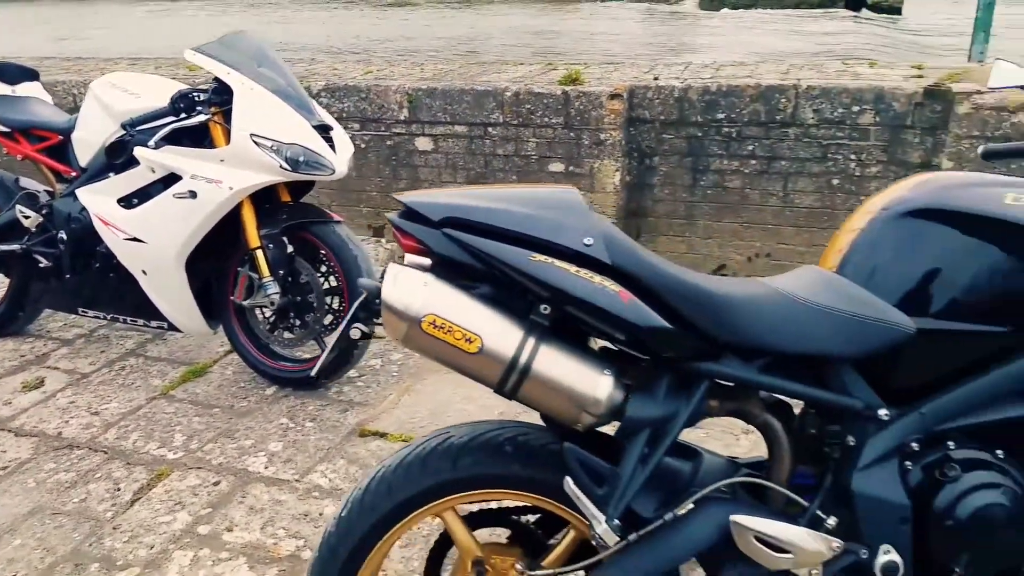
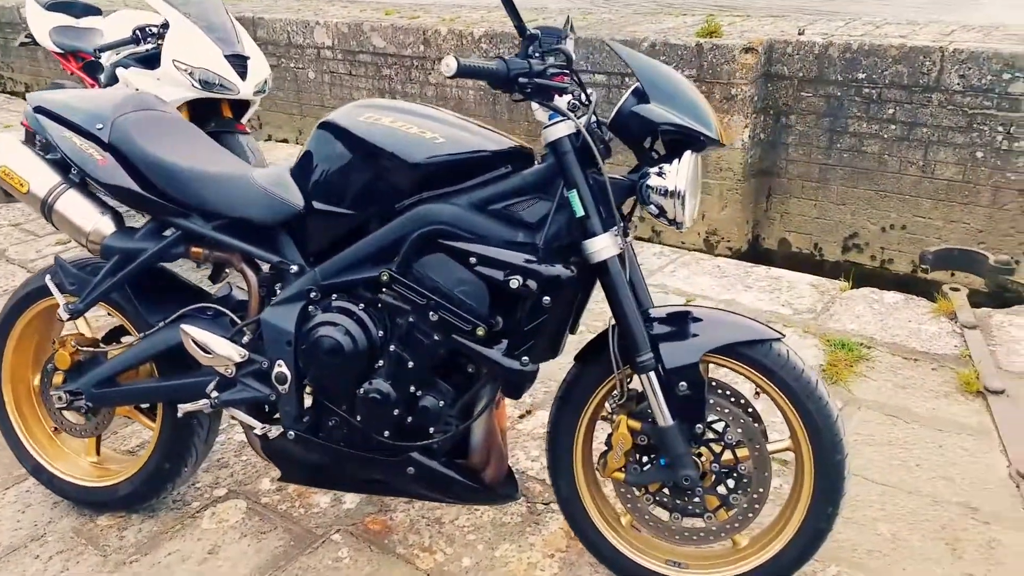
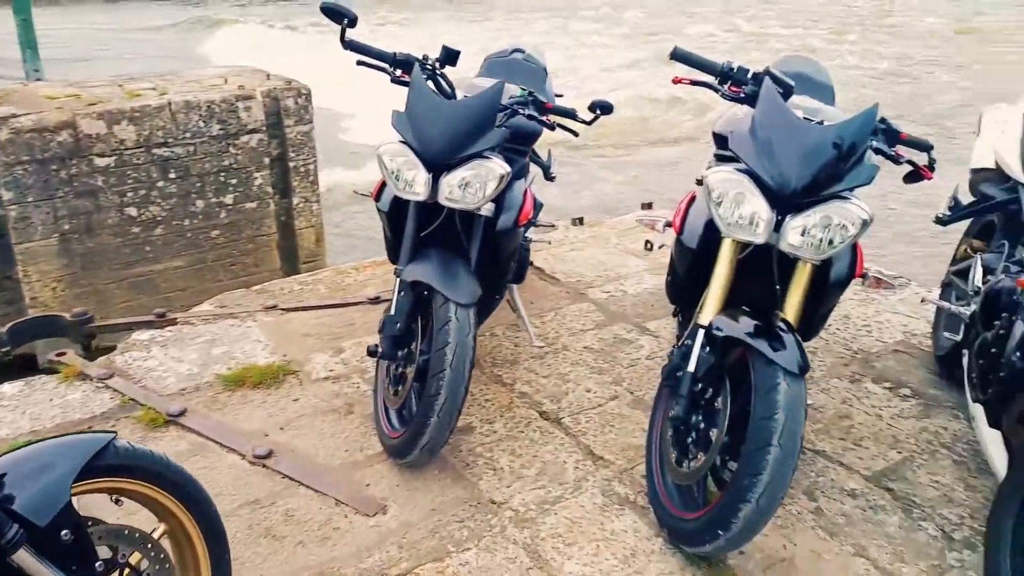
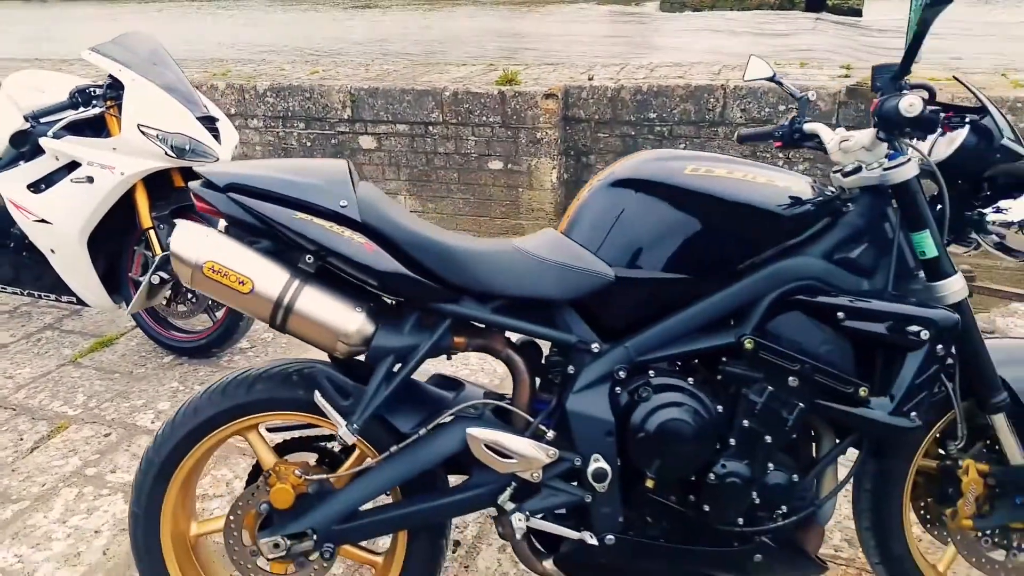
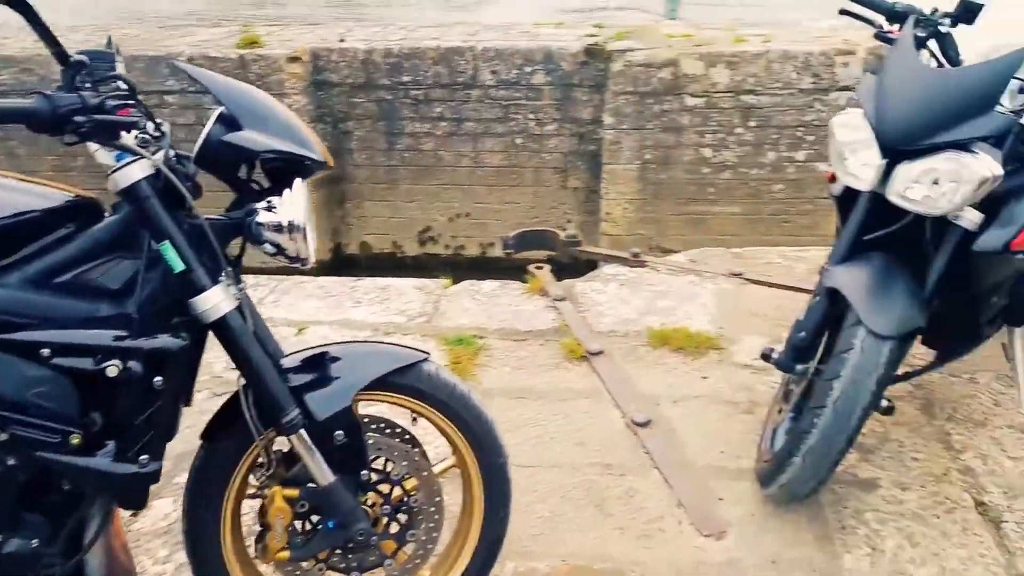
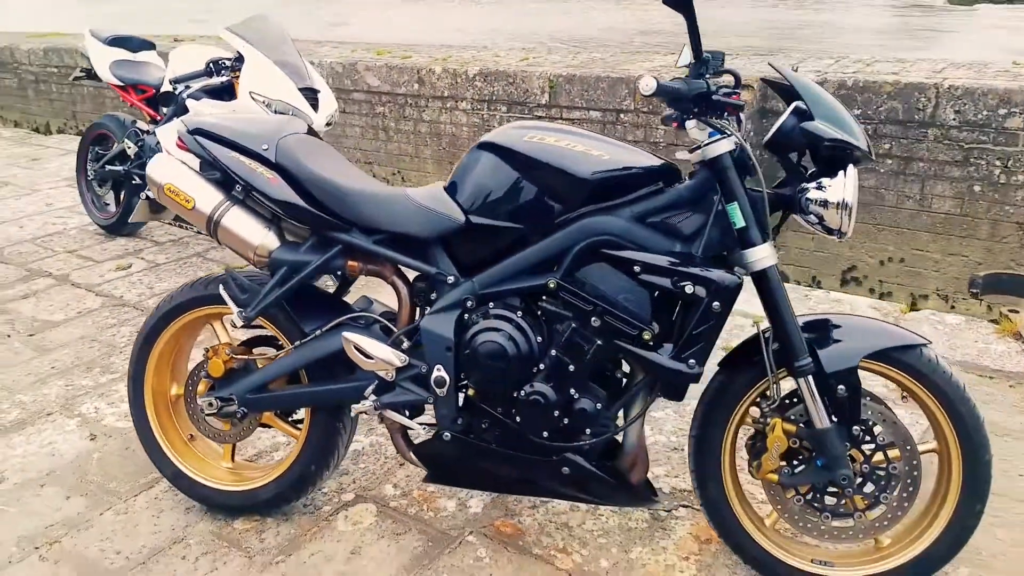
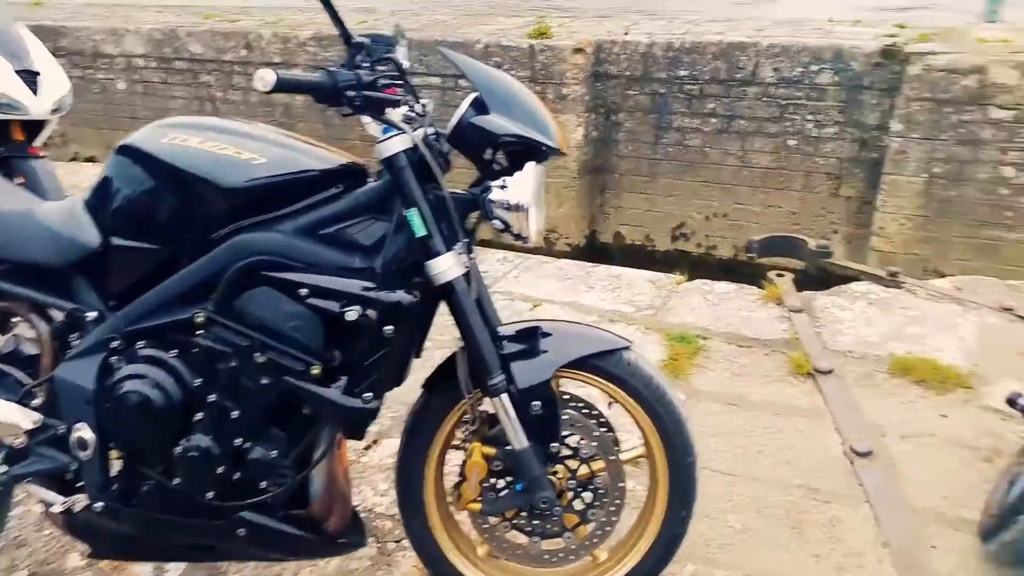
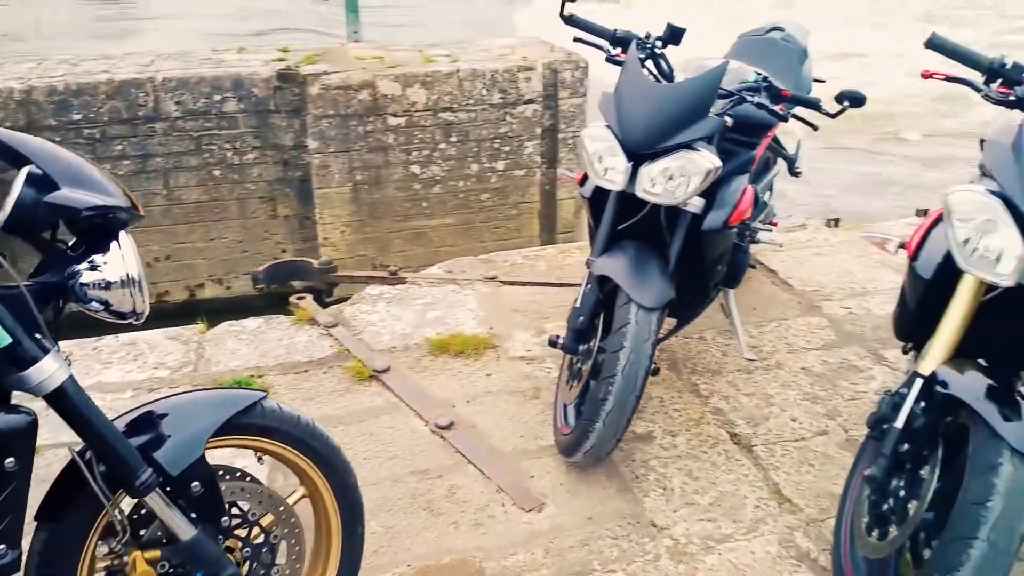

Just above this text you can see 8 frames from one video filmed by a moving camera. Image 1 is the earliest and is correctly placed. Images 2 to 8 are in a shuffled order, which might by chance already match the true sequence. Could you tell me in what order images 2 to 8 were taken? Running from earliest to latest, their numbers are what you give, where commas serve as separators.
4, 6, 2, 7, 5, 8, 3
